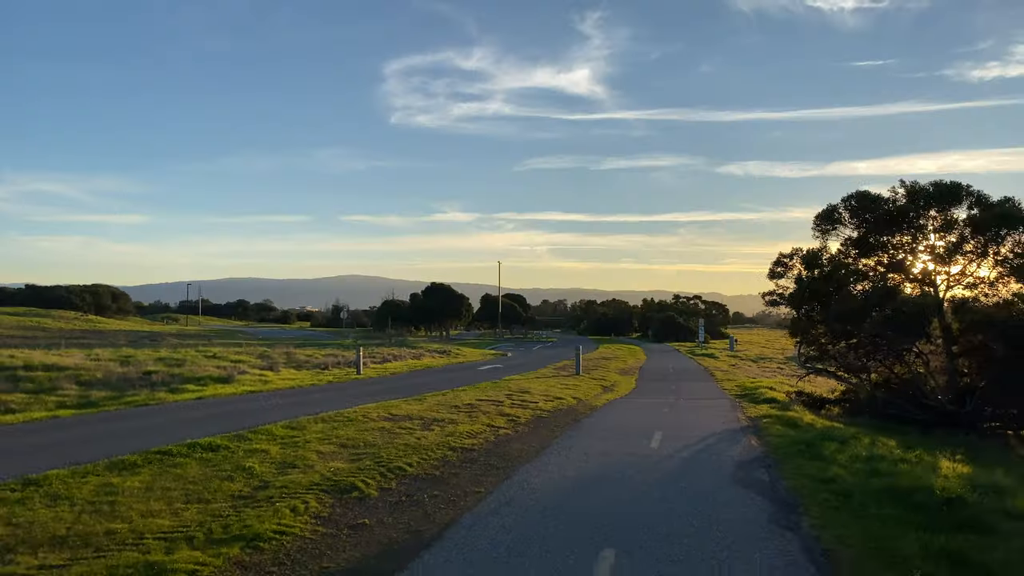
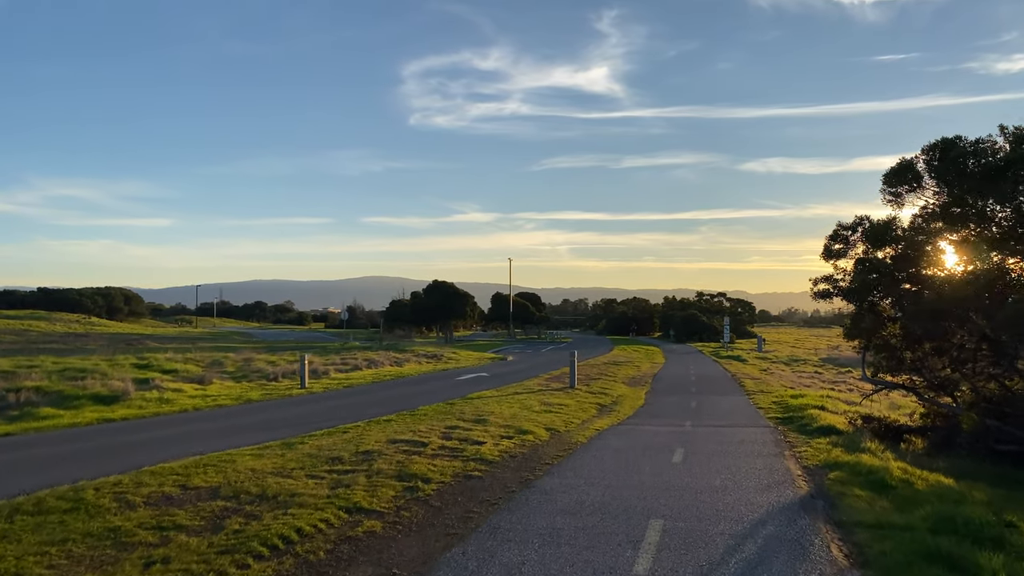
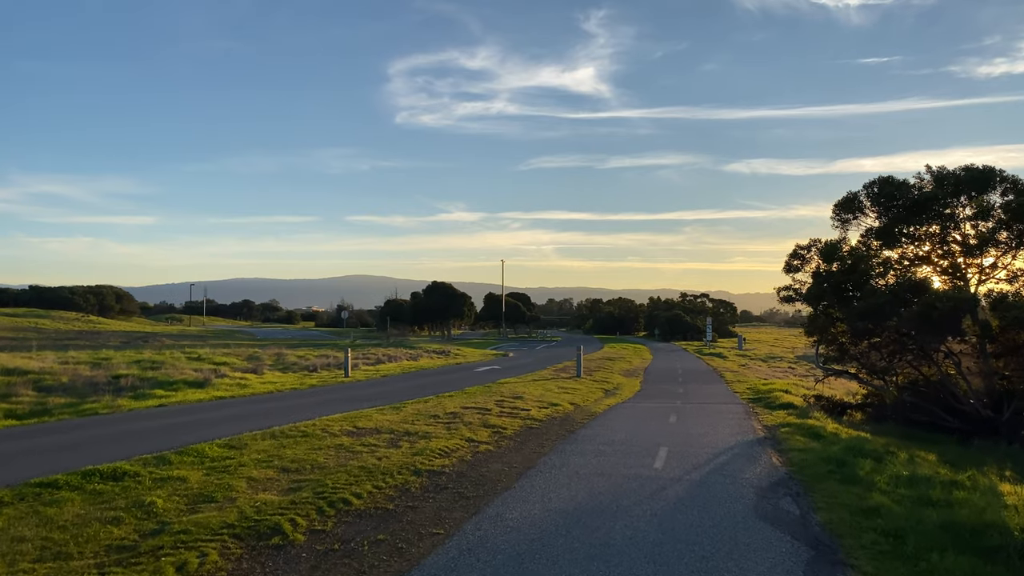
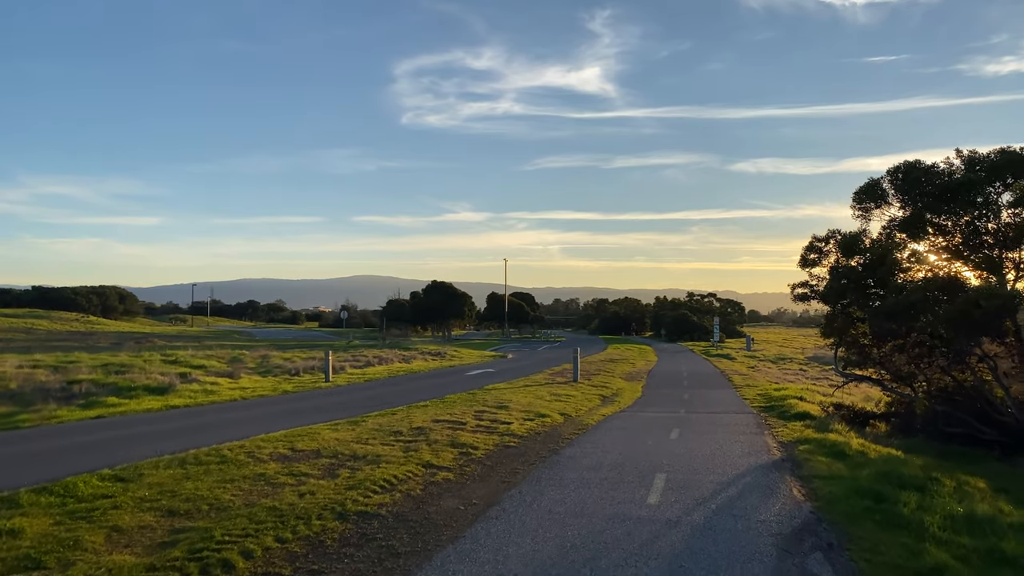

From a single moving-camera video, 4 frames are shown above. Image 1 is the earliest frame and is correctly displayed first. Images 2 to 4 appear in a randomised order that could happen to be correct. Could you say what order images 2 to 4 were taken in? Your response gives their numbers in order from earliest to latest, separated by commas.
3, 4, 2
